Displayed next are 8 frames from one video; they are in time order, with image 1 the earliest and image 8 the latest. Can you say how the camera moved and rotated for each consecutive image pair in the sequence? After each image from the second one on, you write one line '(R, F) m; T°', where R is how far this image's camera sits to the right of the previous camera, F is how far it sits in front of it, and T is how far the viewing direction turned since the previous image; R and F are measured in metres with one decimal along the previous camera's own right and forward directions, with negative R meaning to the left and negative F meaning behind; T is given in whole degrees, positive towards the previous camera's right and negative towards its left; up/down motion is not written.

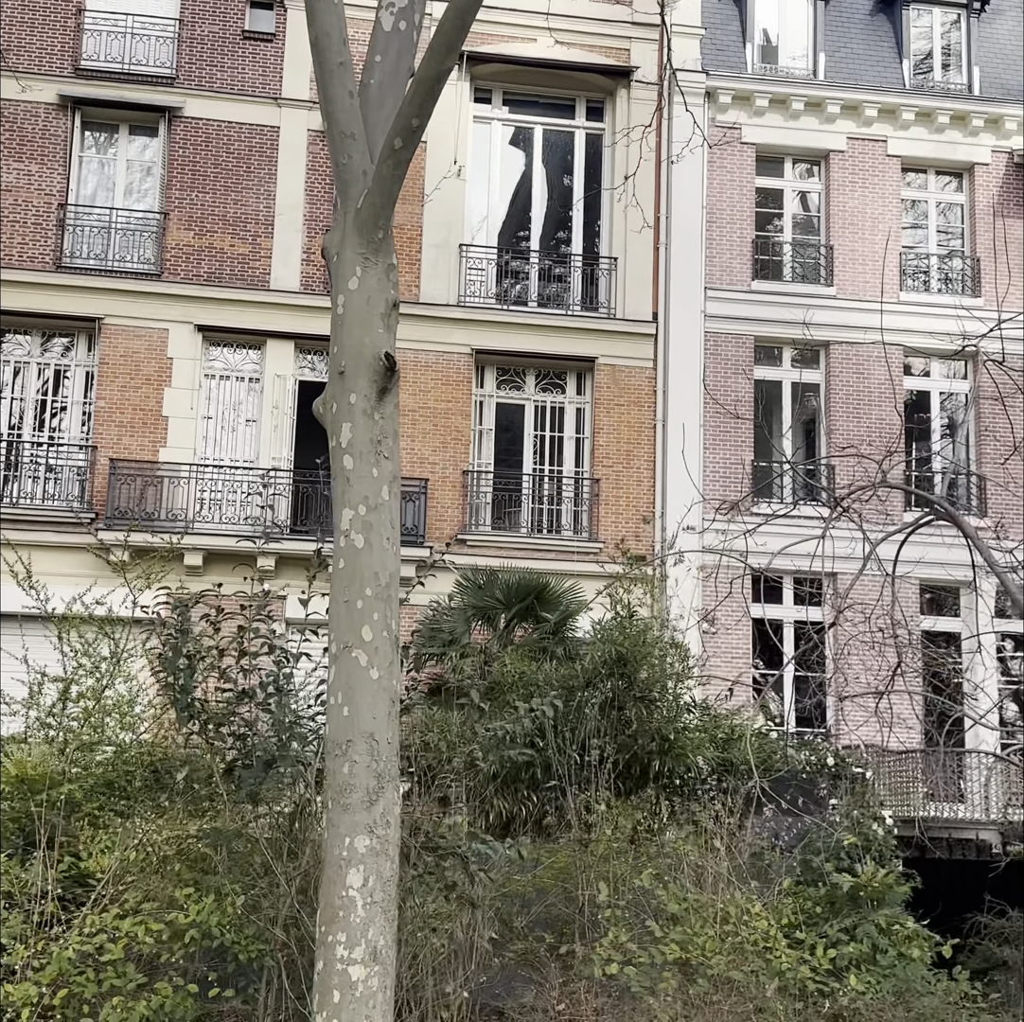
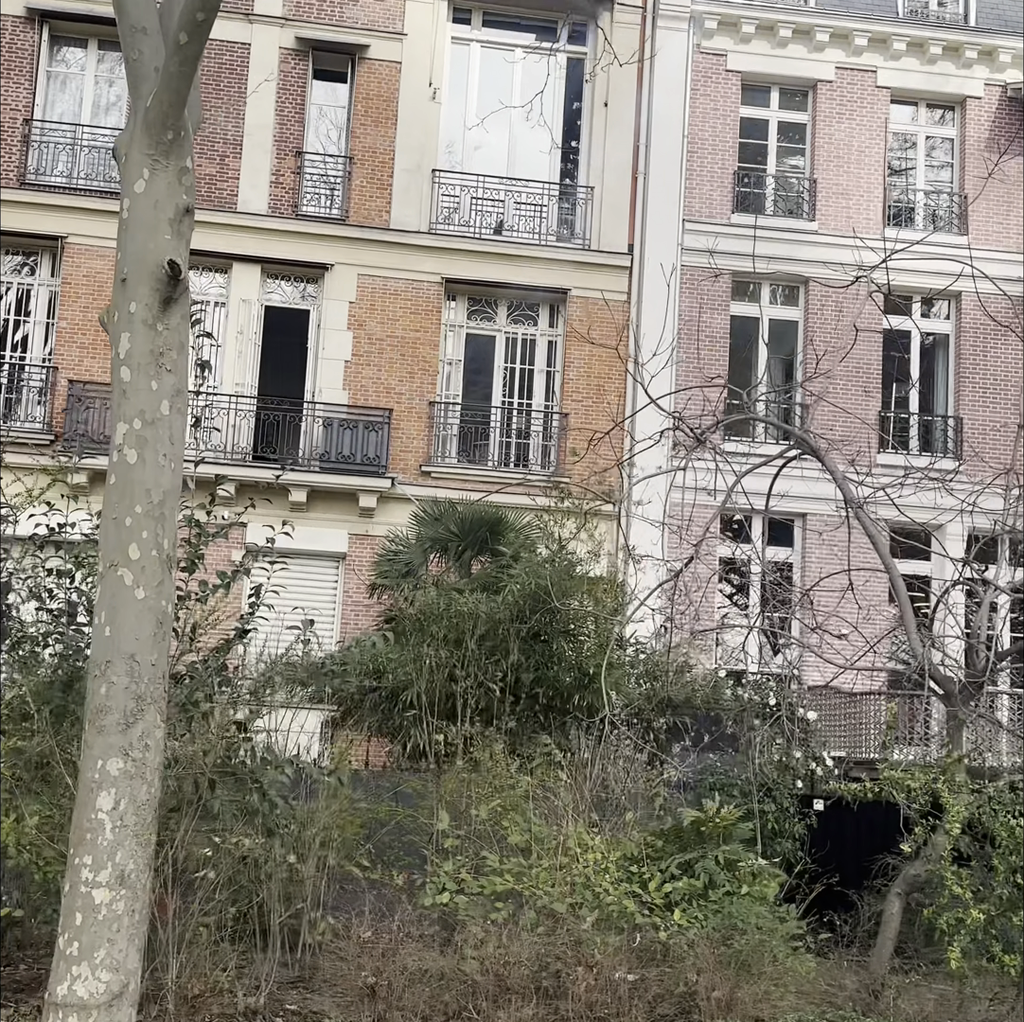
(+0.7, +0.1) m; -1°
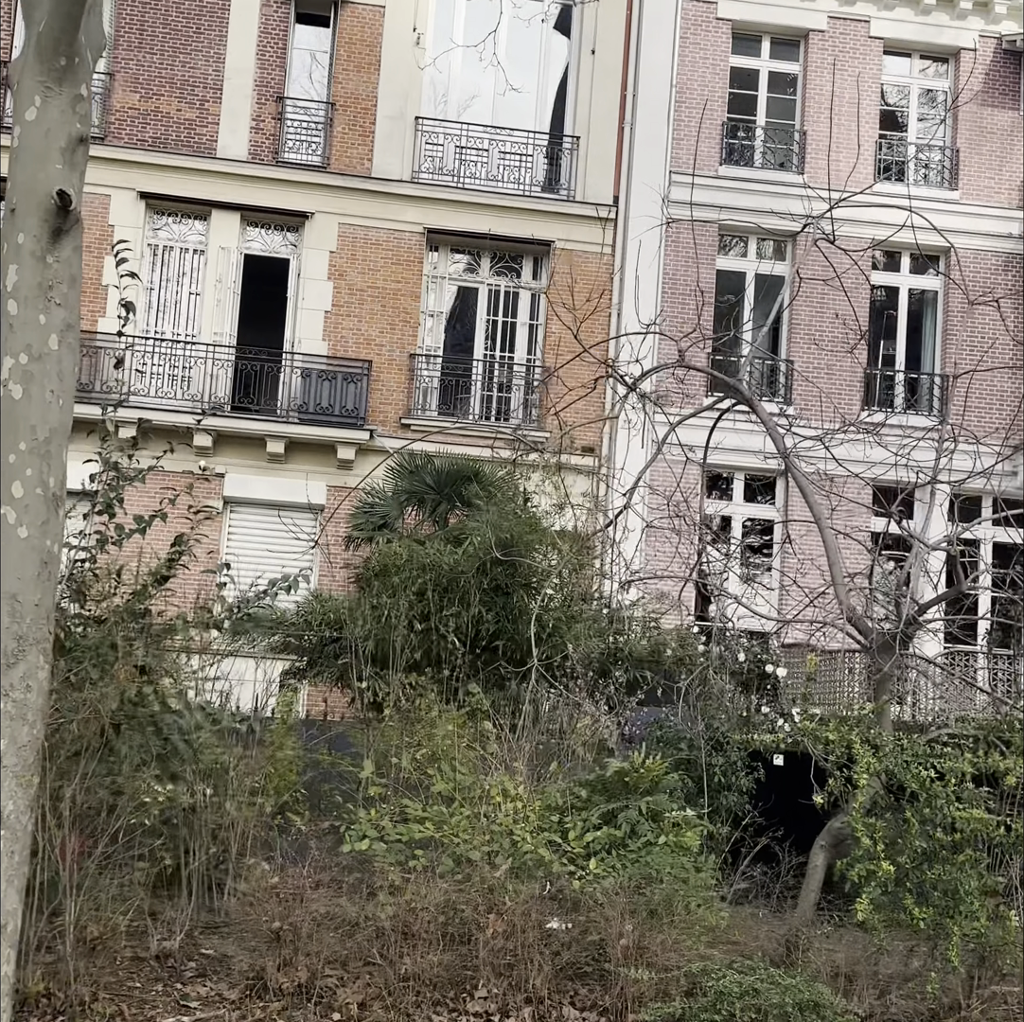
(+0.3, +0.1) m; 0°
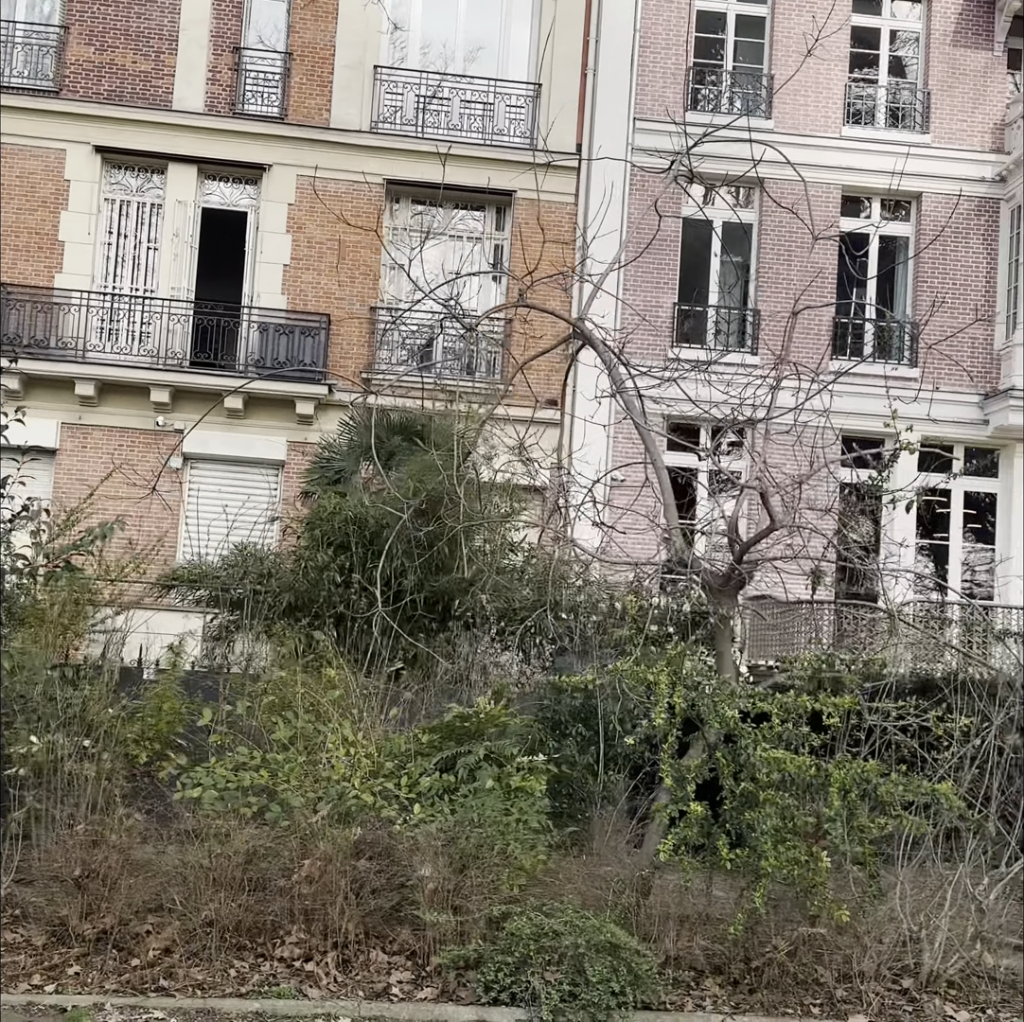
(+0.7, +0.1) m; -1°
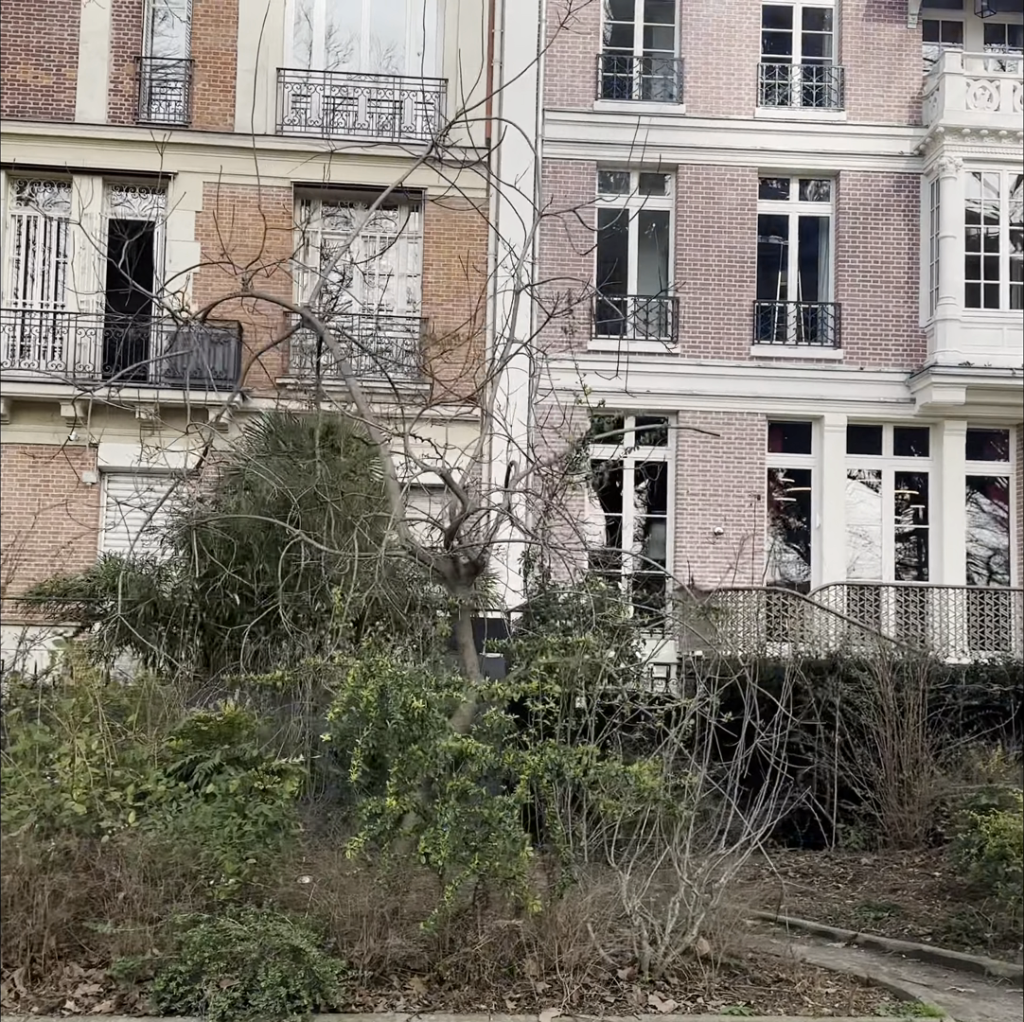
(+1.1, +0.1) m; 0°
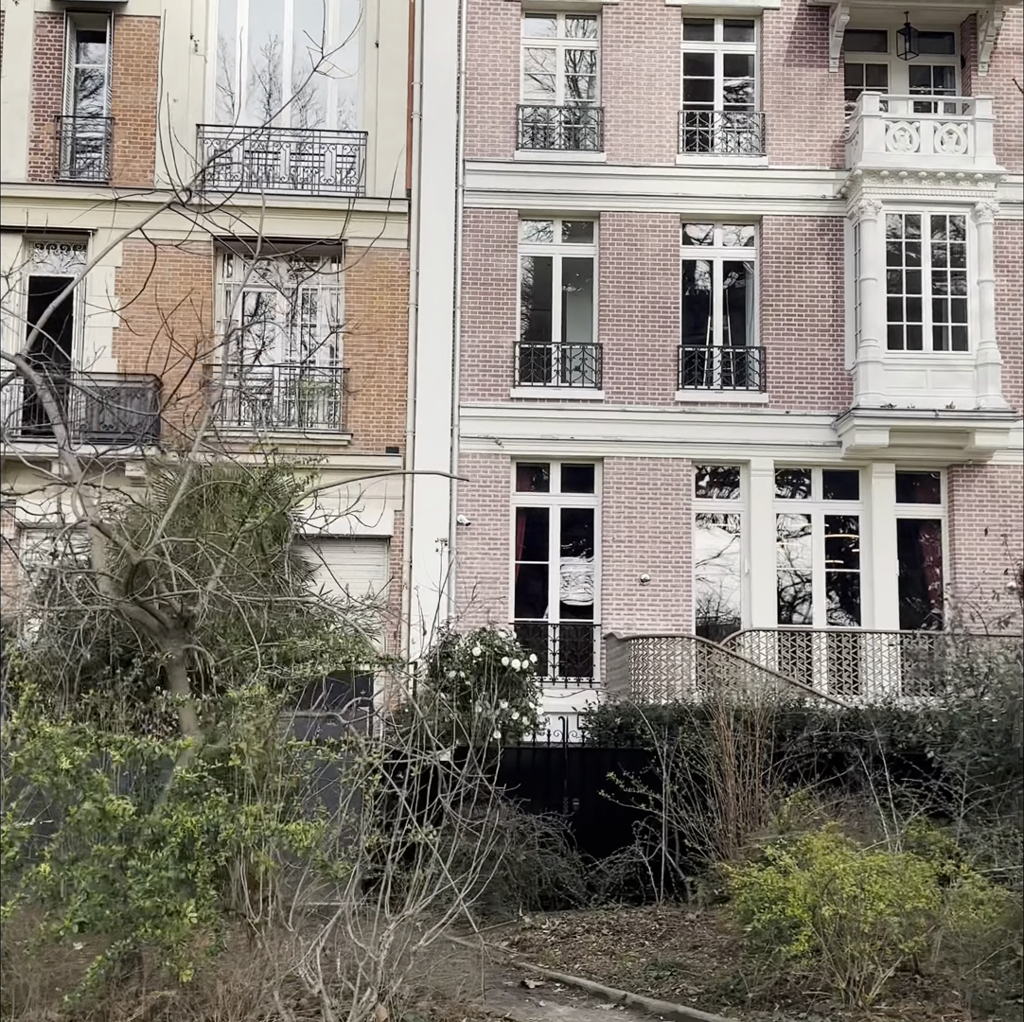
(+1.1, +0.1) m; -1°
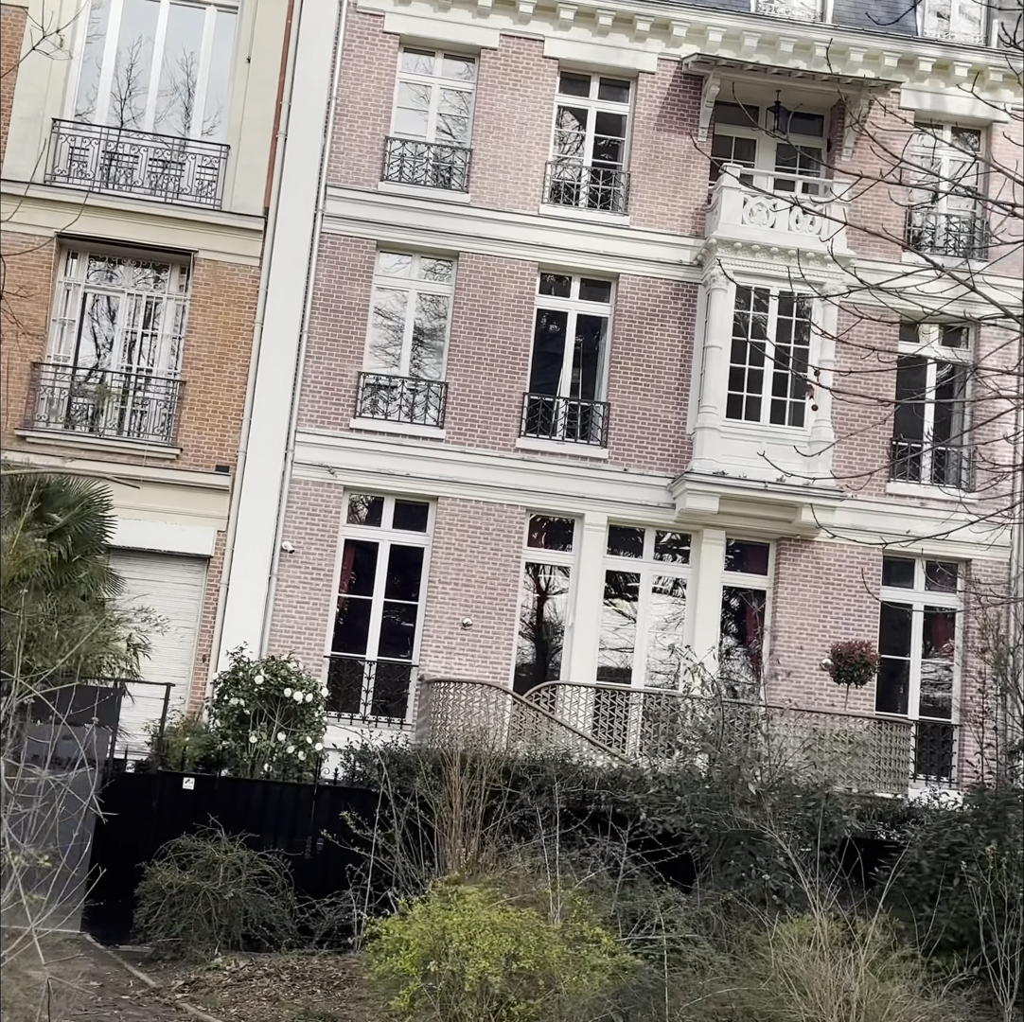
(+0.9, +0.2) m; +4°
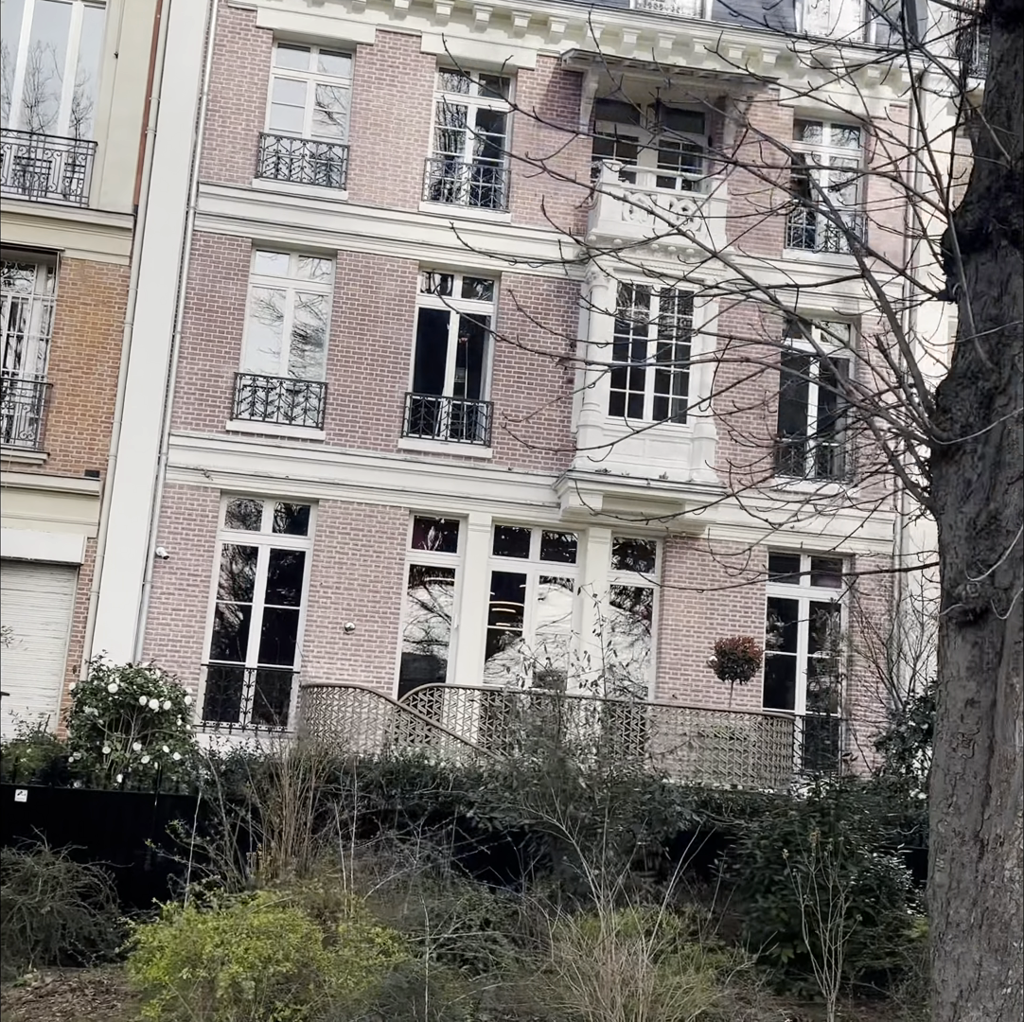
(+0.6, +0.2) m; +3°
